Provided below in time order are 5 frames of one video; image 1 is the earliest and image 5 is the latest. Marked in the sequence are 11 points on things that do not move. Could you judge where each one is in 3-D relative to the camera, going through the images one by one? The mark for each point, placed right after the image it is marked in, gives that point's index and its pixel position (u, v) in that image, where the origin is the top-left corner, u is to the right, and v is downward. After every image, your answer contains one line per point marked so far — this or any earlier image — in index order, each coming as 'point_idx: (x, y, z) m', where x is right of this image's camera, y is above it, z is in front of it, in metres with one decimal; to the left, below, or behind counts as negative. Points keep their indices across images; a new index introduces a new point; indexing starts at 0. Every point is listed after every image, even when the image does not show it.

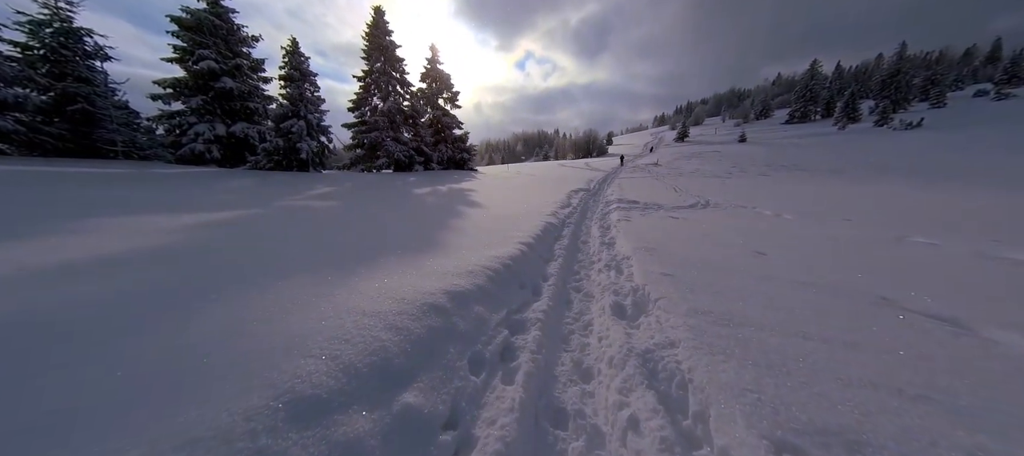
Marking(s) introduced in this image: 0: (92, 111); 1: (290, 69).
0: (-16.5, +4.6, +12.2) m
1: (-12.0, +8.5, +16.9) m
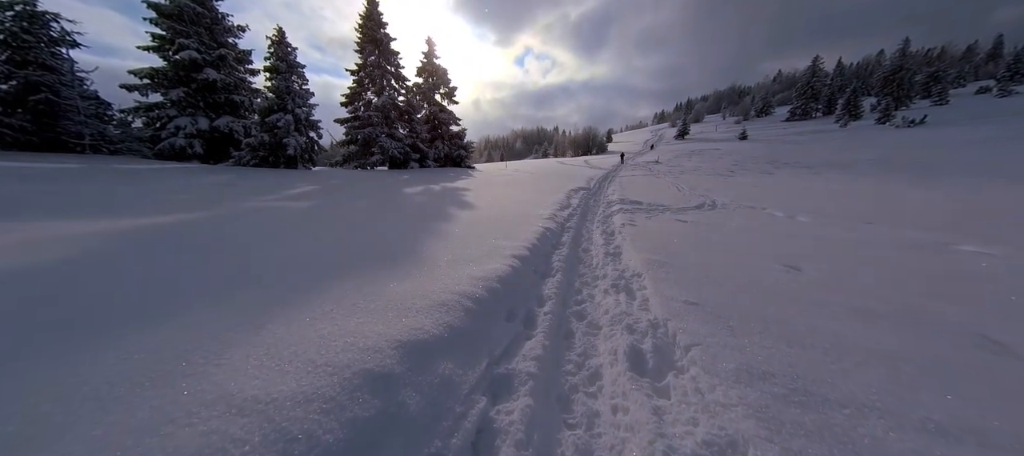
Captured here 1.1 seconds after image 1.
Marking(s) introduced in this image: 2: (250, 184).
0: (-16.6, +4.6, +11.4) m
1: (-12.2, +8.5, +16.0) m
2: (-9.0, +1.3, +10.8) m
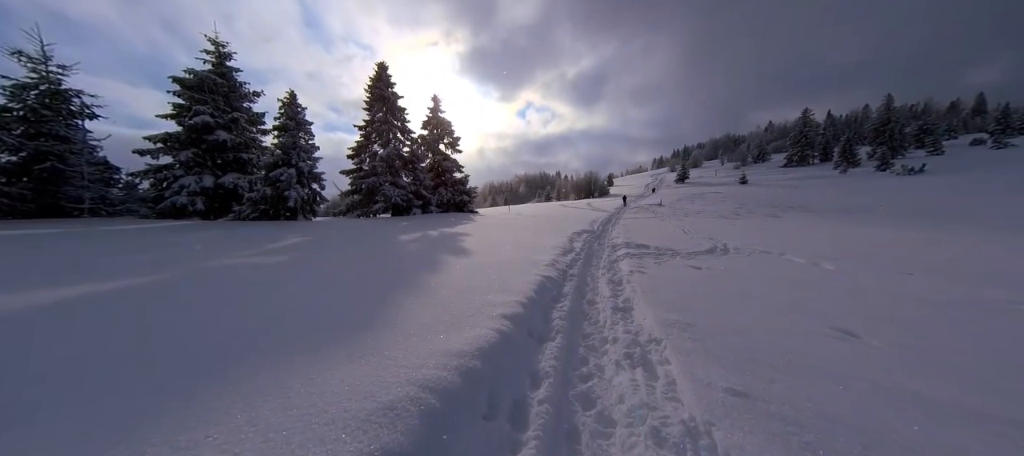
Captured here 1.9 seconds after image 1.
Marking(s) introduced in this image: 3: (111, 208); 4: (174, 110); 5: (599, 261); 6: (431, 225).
0: (-16.7, +2.8, +11.5) m
1: (-12.1, +6.1, +16.6) m
2: (-9.0, -0.3, +10.4) m
3: (-16.9, +1.2, +13.2) m
4: (-15.7, +5.5, +14.5) m
5: (+2.7, -1.1, +9.8) m
6: (-4.8, +0.2, +18.2) m
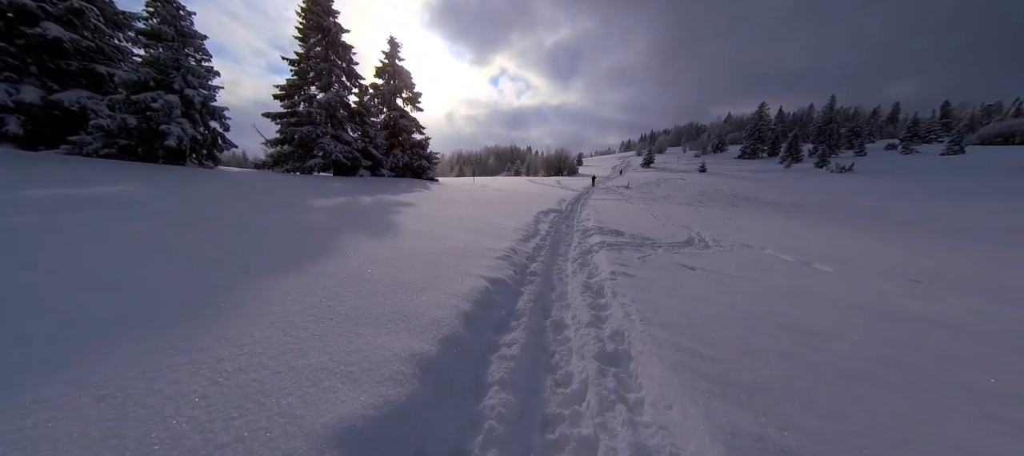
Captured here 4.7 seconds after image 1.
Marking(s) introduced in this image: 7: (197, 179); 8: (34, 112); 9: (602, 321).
0: (-17.8, +4.6, +6.9) m
1: (-13.6, +8.1, +12.1) m
2: (-10.3, +1.0, +6.9) m
3: (-18.3, +3.2, +8.6) m
4: (-16.9, +7.5, +9.7) m
5: (+1.4, -0.6, +7.7) m
6: (-6.9, +1.9, +15.1) m
7: (-10.3, +1.6, +10.0) m
8: (-15.5, +3.7, +10.2) m
9: (+1.1, -1.1, +3.8) m
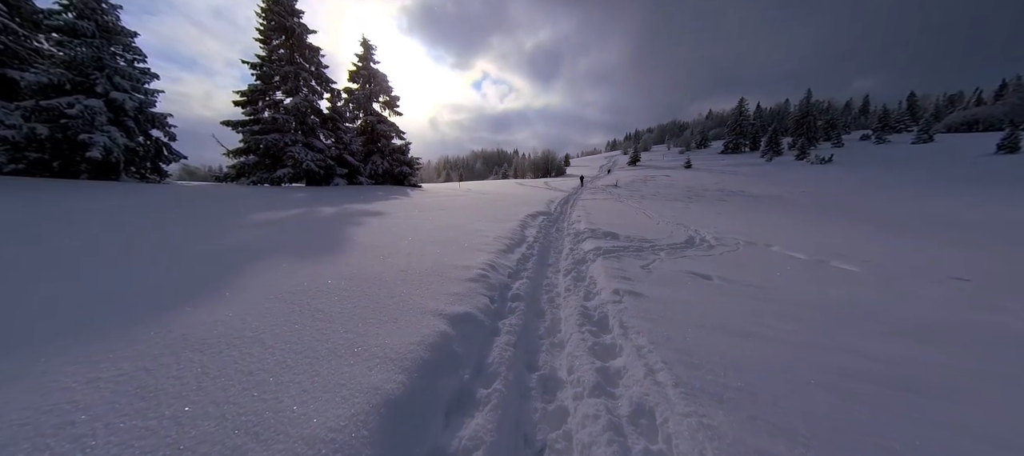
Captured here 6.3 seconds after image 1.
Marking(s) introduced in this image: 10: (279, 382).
0: (-18.3, +3.6, +5.1) m
1: (-14.5, +7.2, +10.5) m
2: (-10.7, +0.3, +5.3) m
3: (-18.9, +2.2, +6.8) m
4: (-17.7, +6.5, +8.0) m
5: (+1.0, -0.7, +6.5) m
6: (-7.6, +1.3, +13.6) m
7: (-10.8, +0.9, +8.5) m
8: (-16.2, +2.8, +8.5) m
9: (+0.8, -1.2, +2.6) m
10: (-1.5, -0.9, +2.2) m
